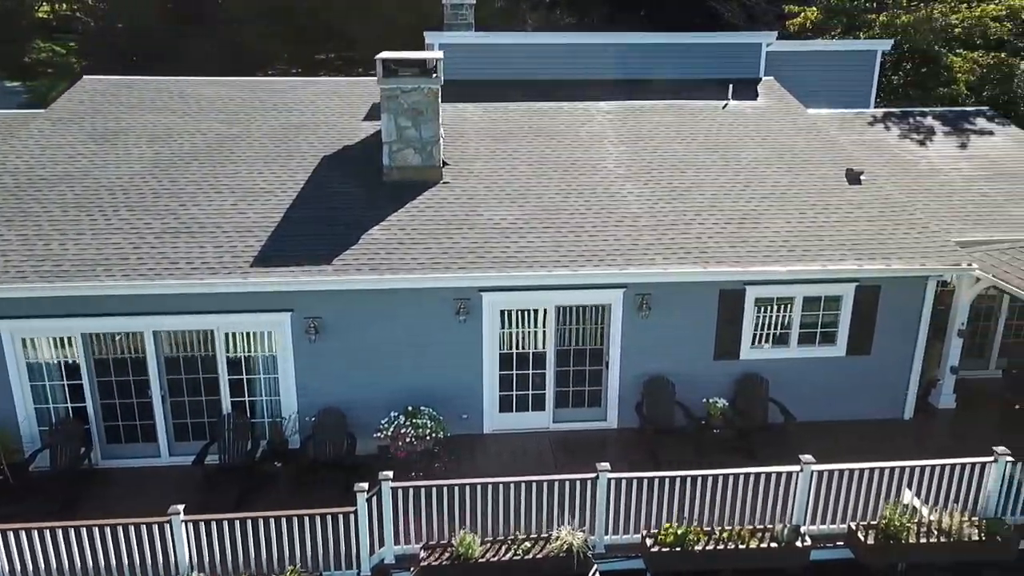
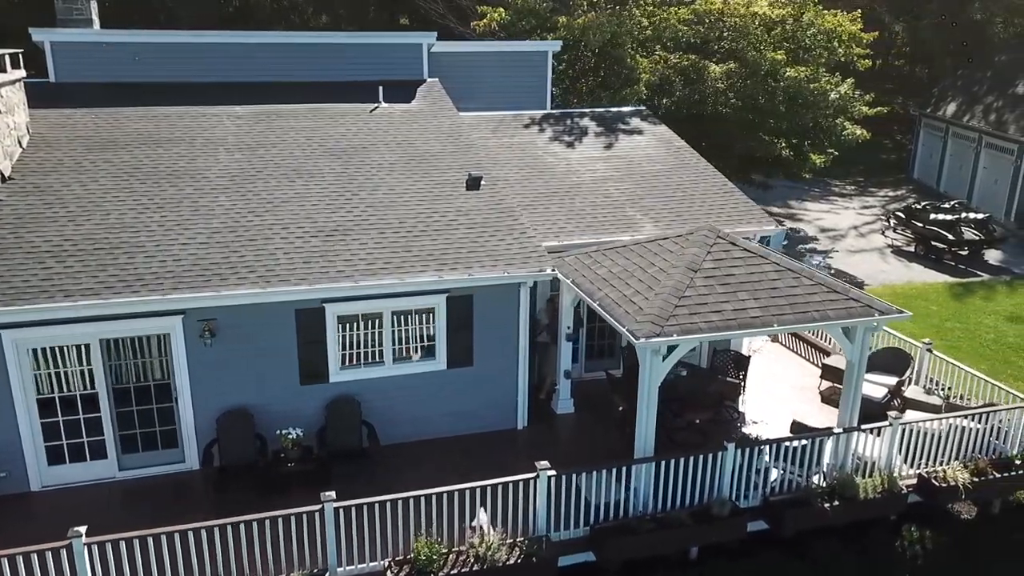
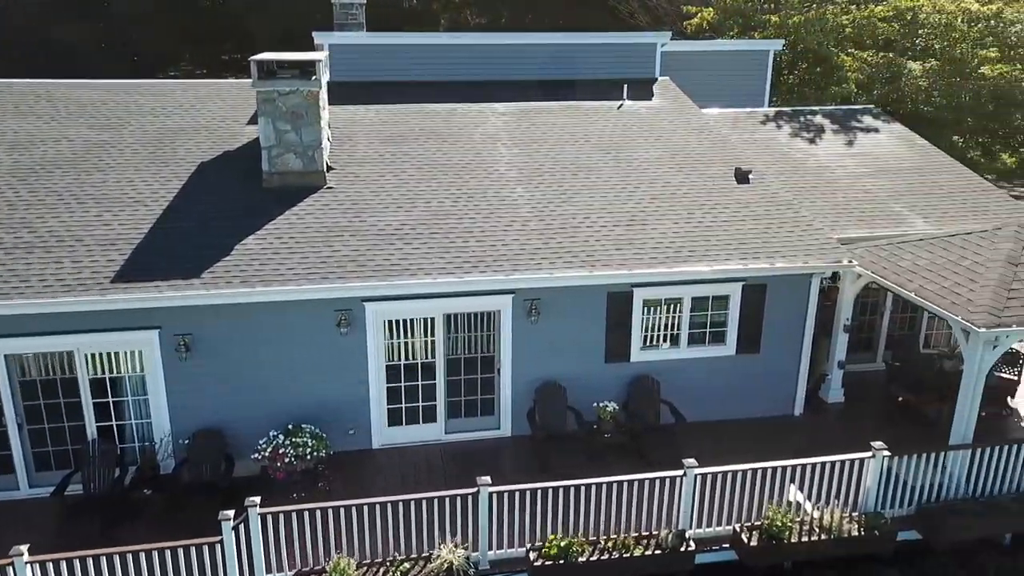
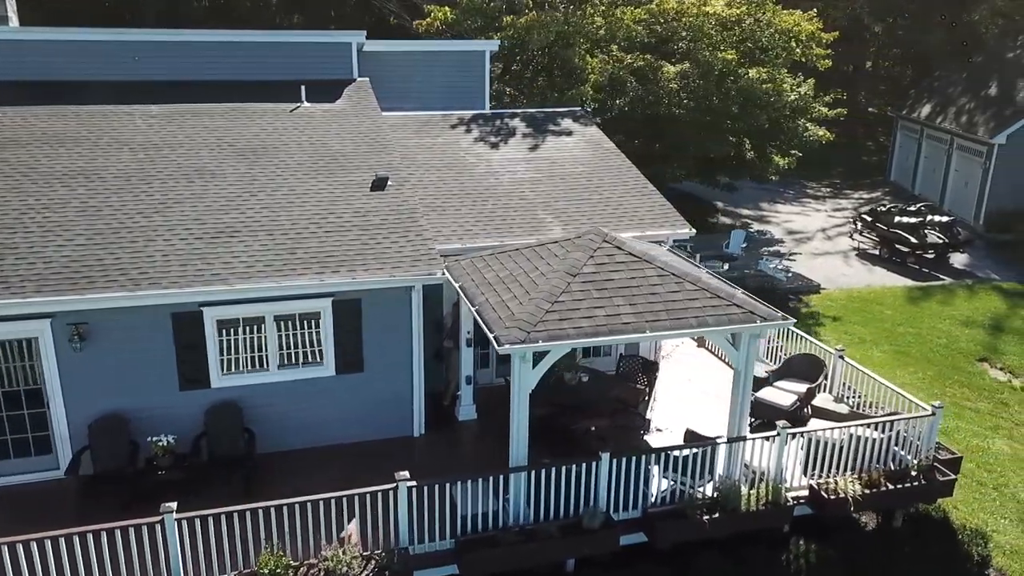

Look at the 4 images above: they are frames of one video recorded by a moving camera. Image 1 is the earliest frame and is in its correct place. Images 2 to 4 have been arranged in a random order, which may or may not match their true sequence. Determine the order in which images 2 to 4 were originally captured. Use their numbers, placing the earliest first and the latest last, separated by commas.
3, 2, 4
